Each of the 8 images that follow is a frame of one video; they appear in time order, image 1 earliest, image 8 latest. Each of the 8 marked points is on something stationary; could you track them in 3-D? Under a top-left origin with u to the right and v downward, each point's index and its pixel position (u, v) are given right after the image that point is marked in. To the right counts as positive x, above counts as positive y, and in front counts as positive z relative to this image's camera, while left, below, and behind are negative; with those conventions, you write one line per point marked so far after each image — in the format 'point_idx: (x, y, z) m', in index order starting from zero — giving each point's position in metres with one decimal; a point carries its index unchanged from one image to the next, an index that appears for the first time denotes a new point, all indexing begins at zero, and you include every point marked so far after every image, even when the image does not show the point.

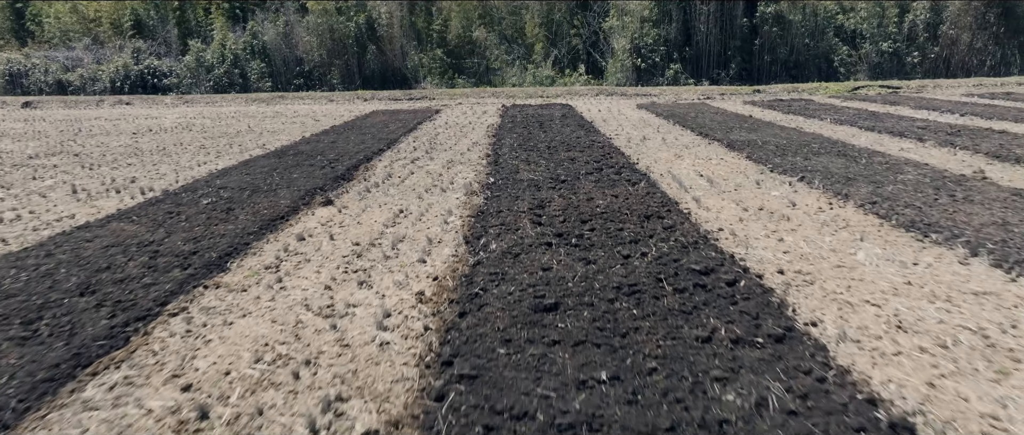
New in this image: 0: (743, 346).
0: (+0.8, -0.5, +2.7) m
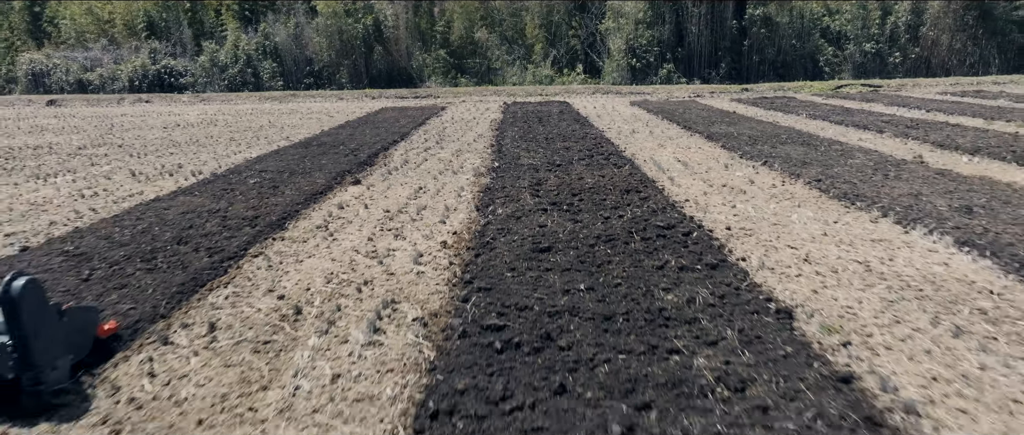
0: (+0.9, -0.3, +3.7) m
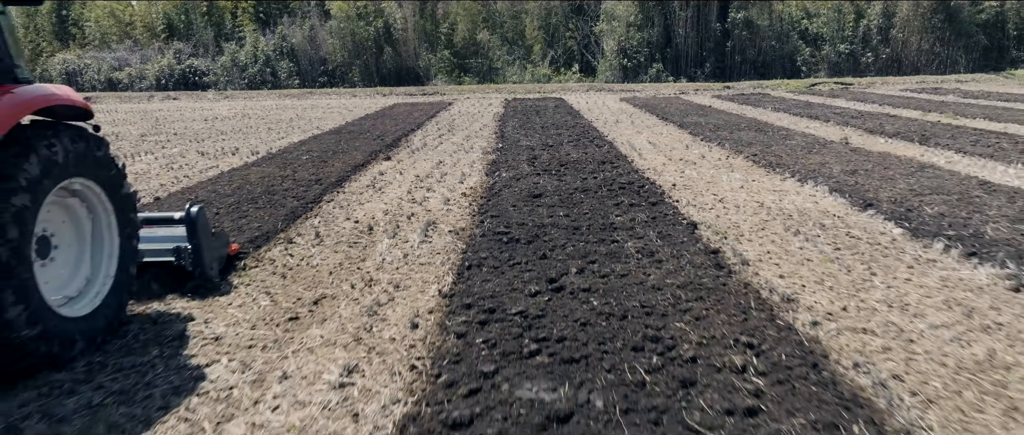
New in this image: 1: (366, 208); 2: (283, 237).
0: (+0.9, +0.1, +5.4) m
1: (-1.1, +0.1, +5.7) m
2: (-1.4, -0.1, +4.8) m
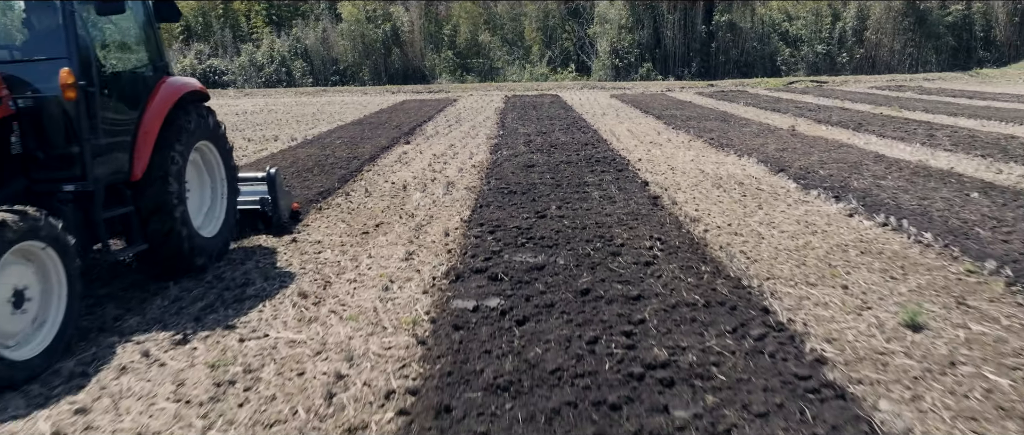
0: (+0.9, +0.4, +7.0) m
1: (-1.1, +0.4, +7.4) m
2: (-1.4, +0.2, +6.5) m
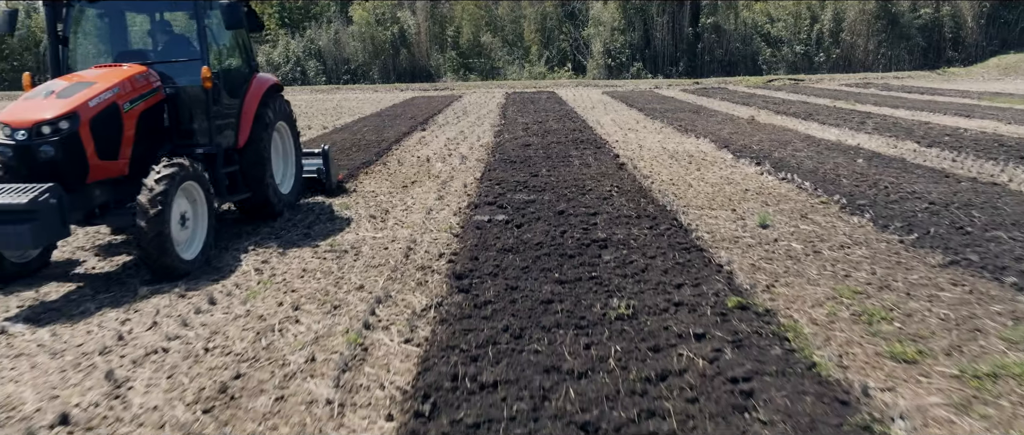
0: (+0.9, +0.8, +8.9) m
1: (-1.1, +0.8, +9.2) m
2: (-1.4, +0.6, +8.3) m
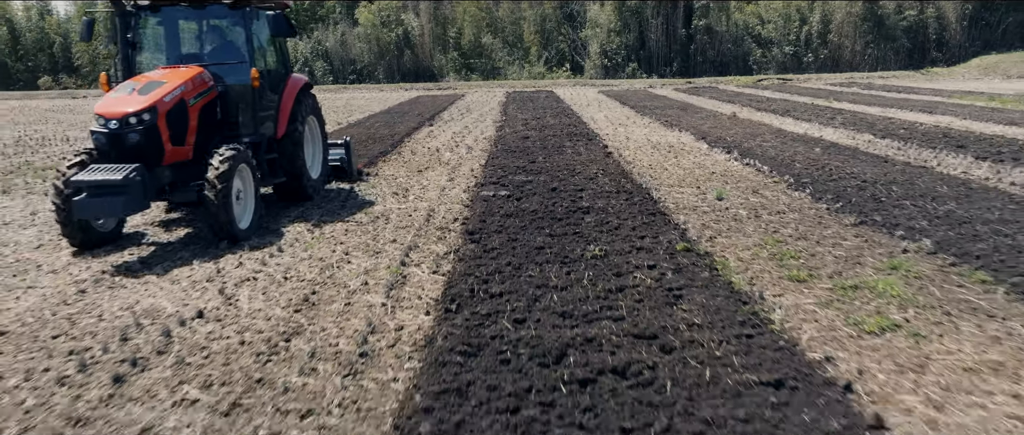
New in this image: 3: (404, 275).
0: (+0.9, +1.0, +9.9) m
1: (-1.1, +1.0, +10.2) m
2: (-1.4, +0.8, +9.4) m
3: (-0.6, -0.3, +4.0) m
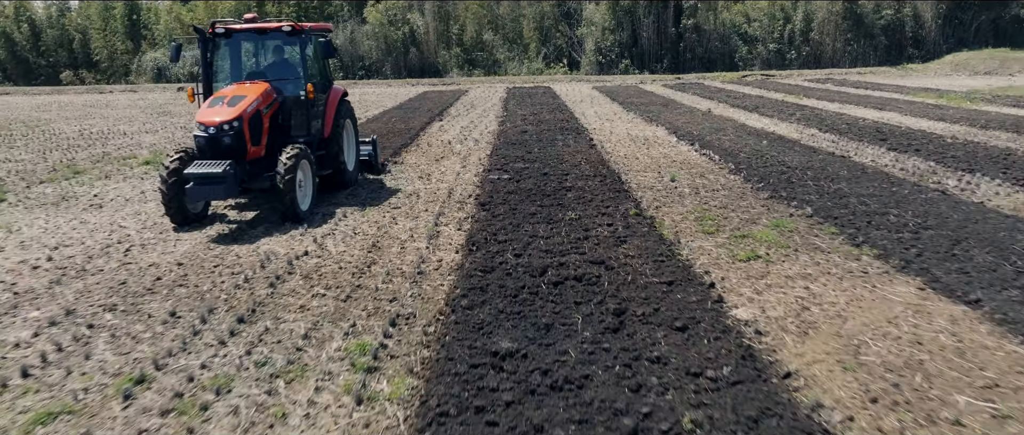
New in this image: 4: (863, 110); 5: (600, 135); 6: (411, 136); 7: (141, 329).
0: (+0.9, +1.3, +11.6) m
1: (-1.1, +1.2, +12.0) m
2: (-1.4, +1.0, +11.1) m
3: (-0.6, -0.1, +5.8) m
4: (+6.3, +1.9, +14.0) m
5: (+1.3, +1.2, +11.4) m
6: (-1.6, +1.3, +12.1) m
7: (-1.9, -0.6, +3.9) m
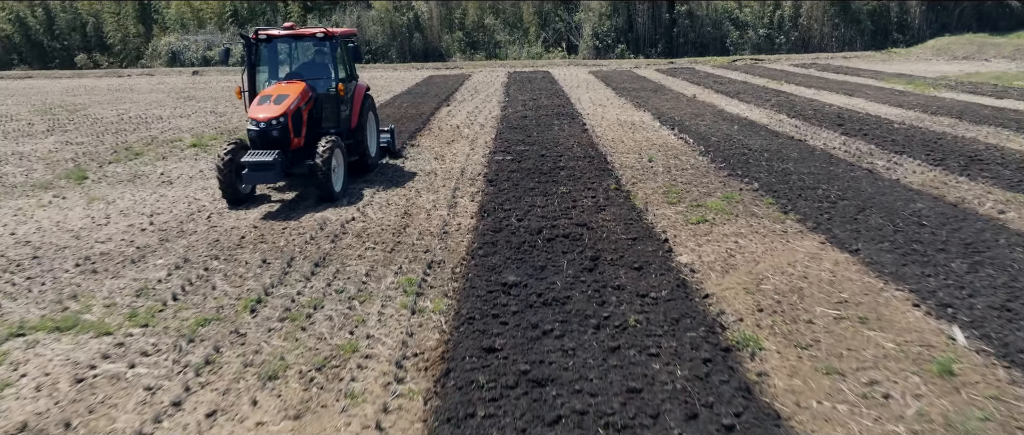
0: (+0.9, +1.6, +13.0) m
1: (-1.0, +1.6, +13.3) m
2: (-1.4, +1.4, +12.4) m
3: (-0.5, +0.1, +7.1) m
4: (+6.4, +2.4, +15.3) m
5: (+1.3, +1.6, +12.8) m
6: (-1.6, +1.7, +13.5) m
7: (-1.8, -0.4, +5.3) m
